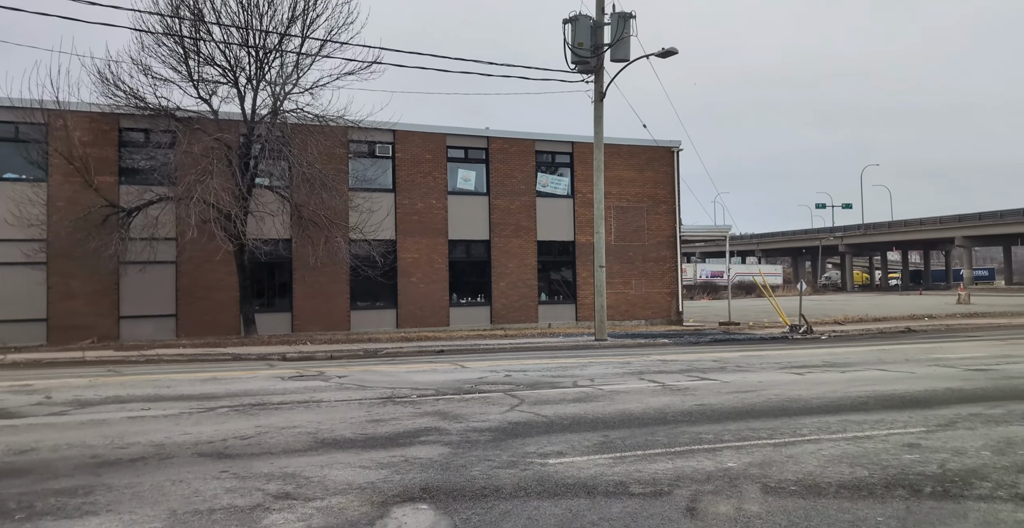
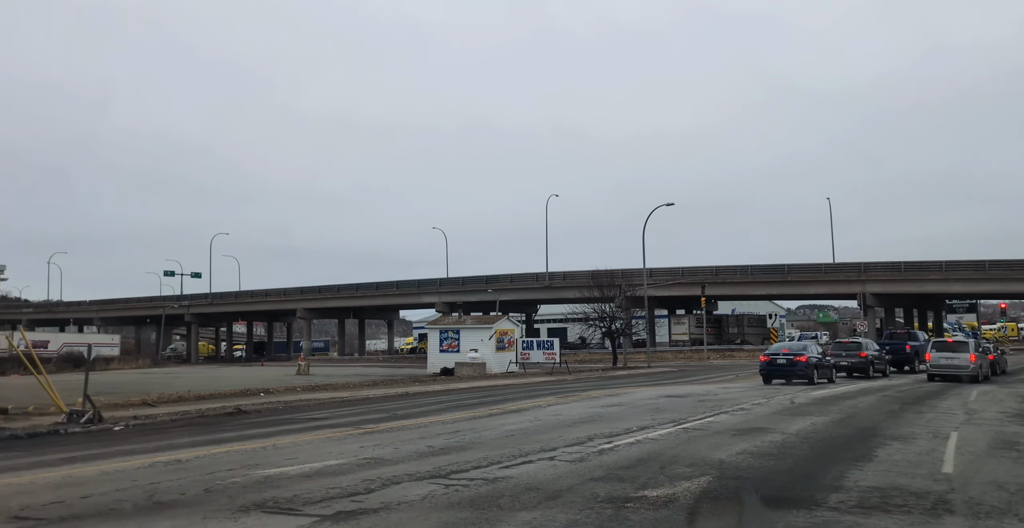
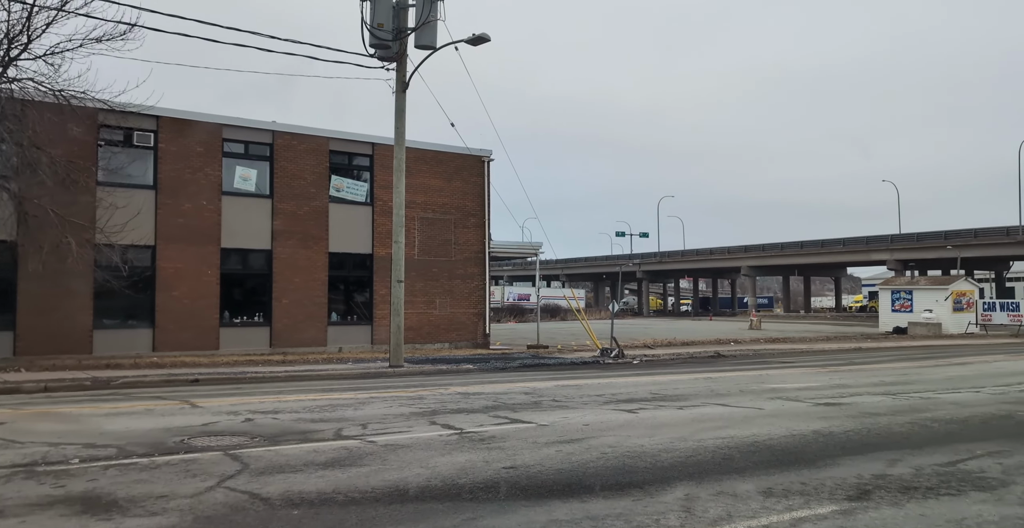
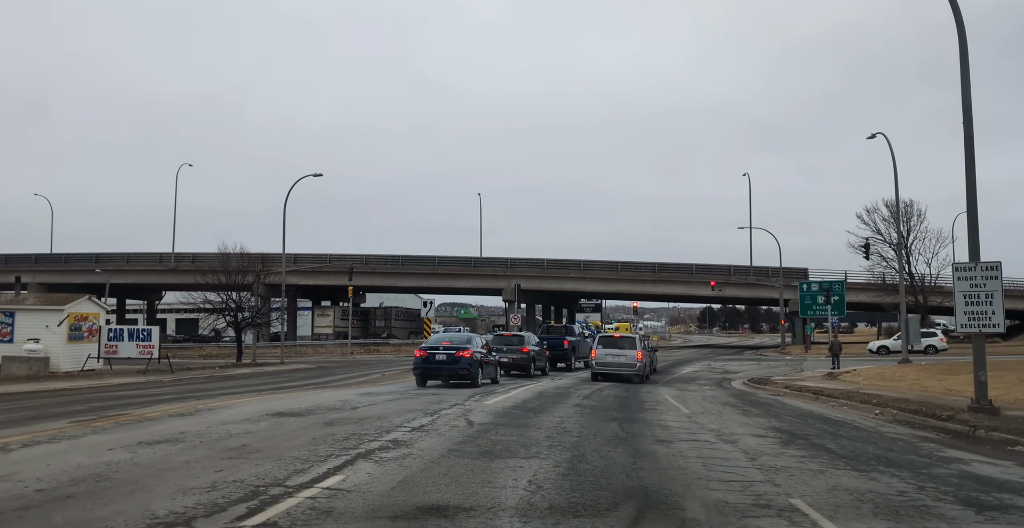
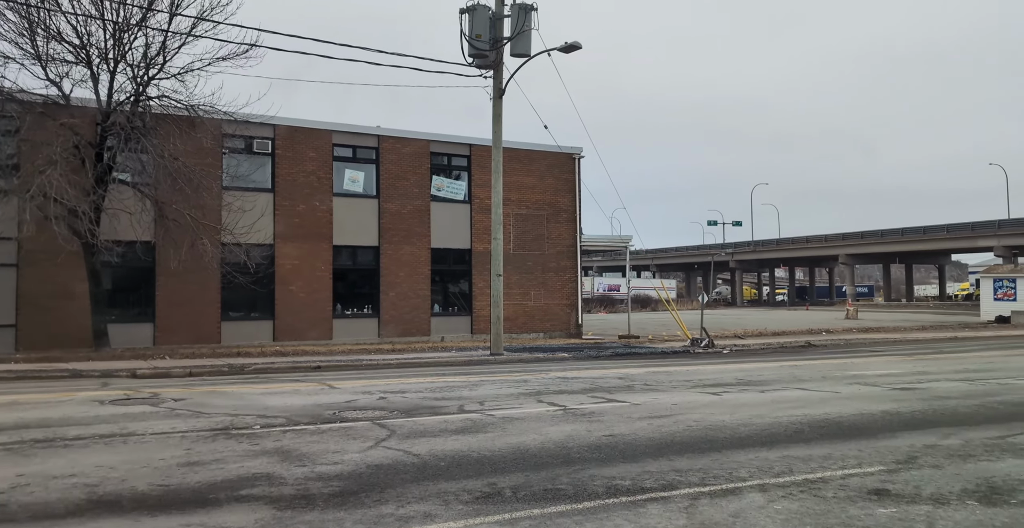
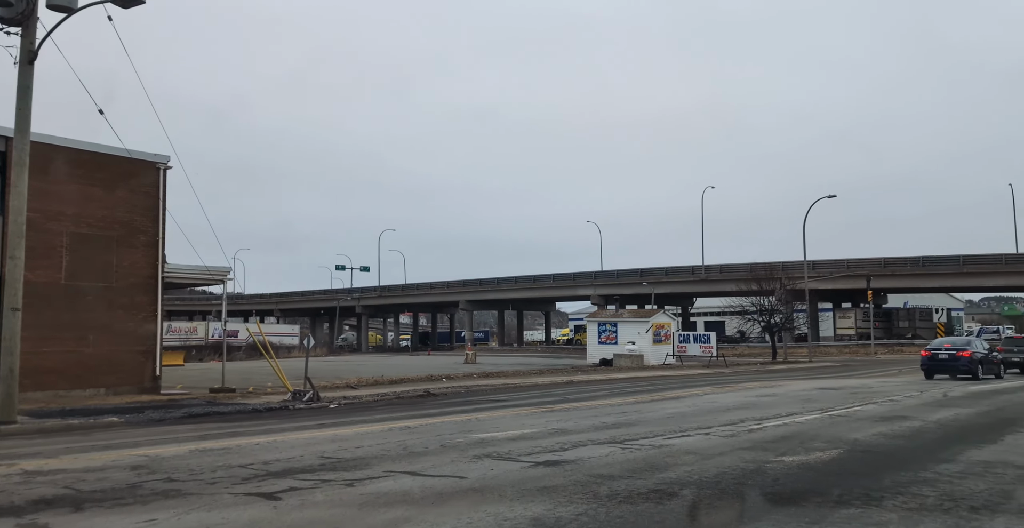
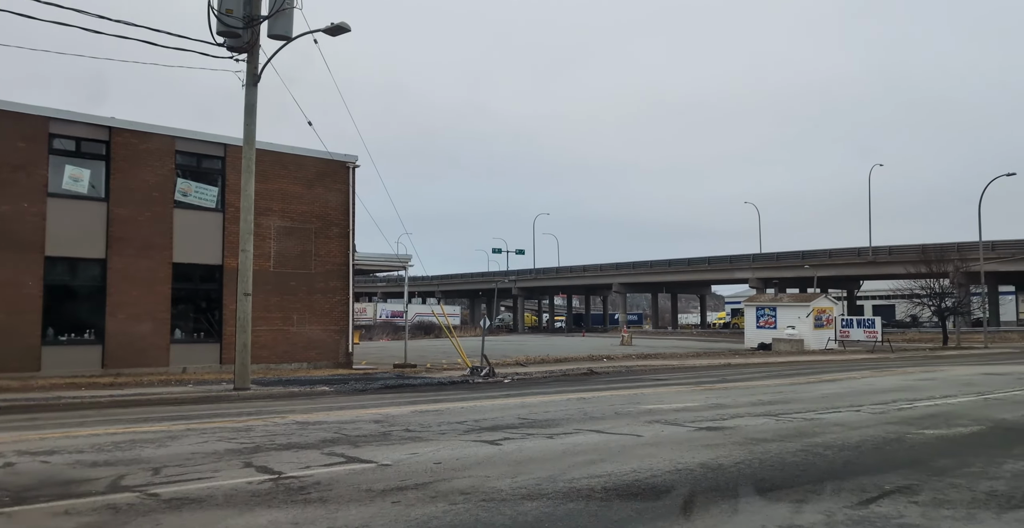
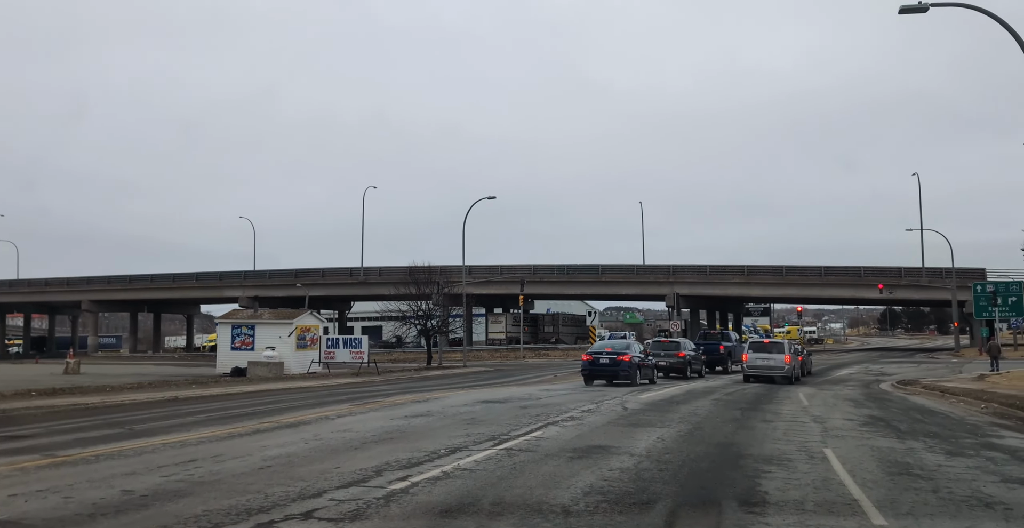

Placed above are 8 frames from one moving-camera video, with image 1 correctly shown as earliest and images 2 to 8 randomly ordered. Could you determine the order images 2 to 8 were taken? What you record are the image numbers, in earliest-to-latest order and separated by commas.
5, 3, 7, 6, 2, 8, 4
